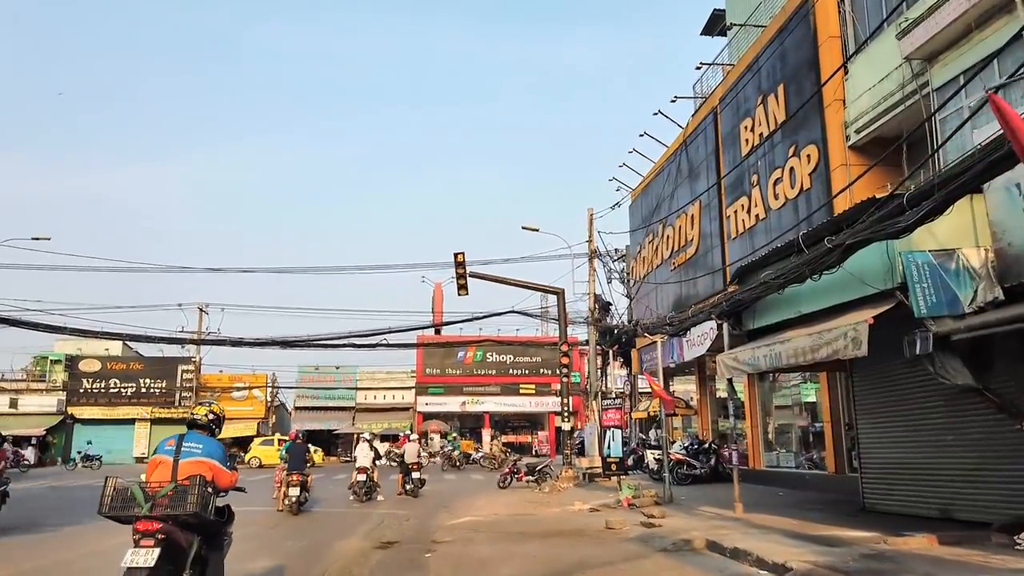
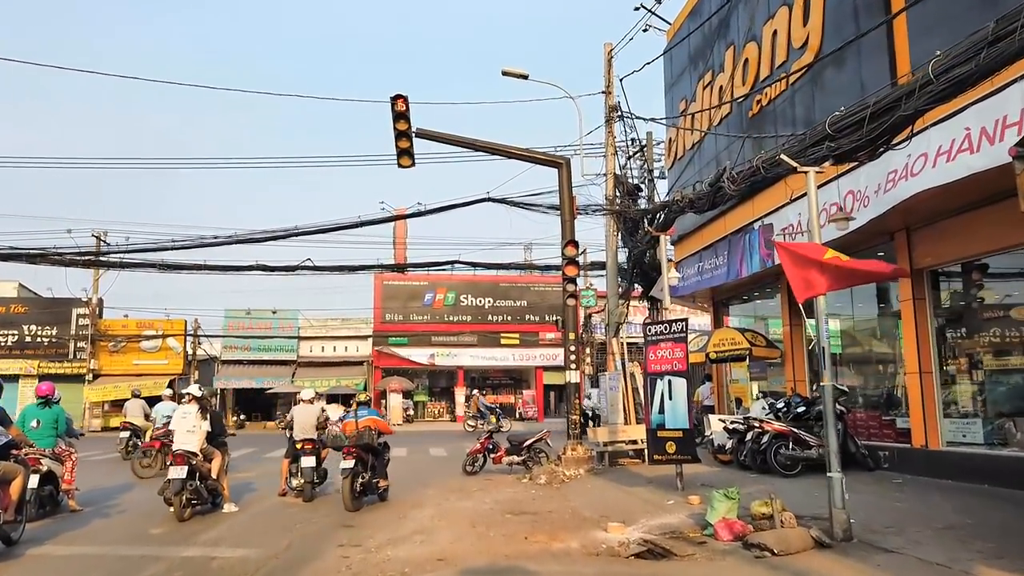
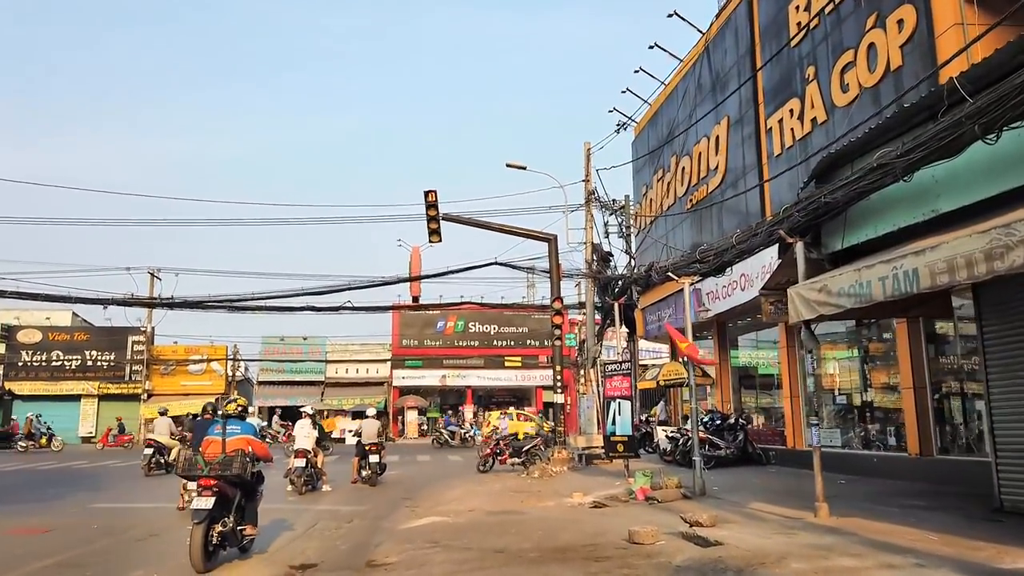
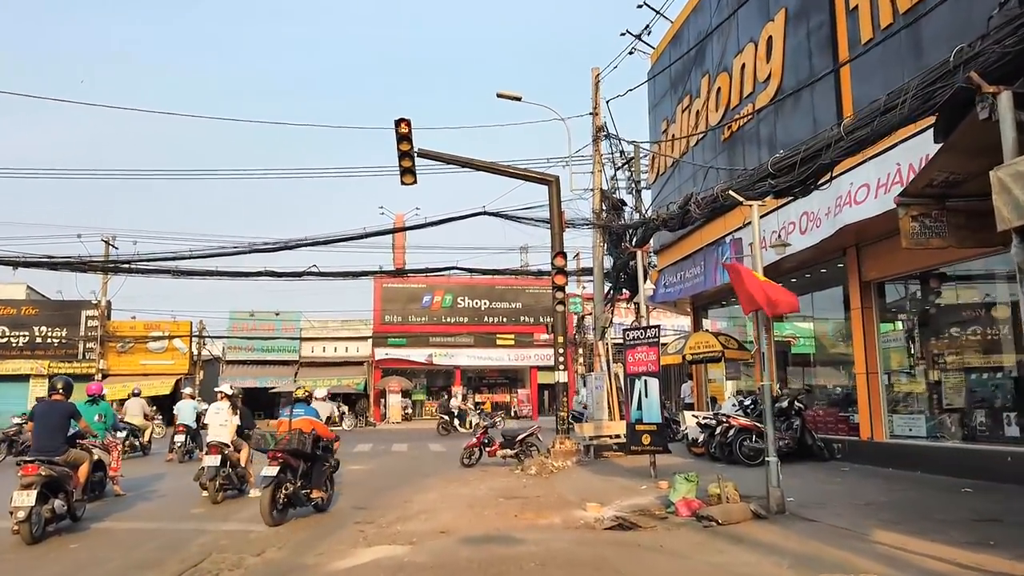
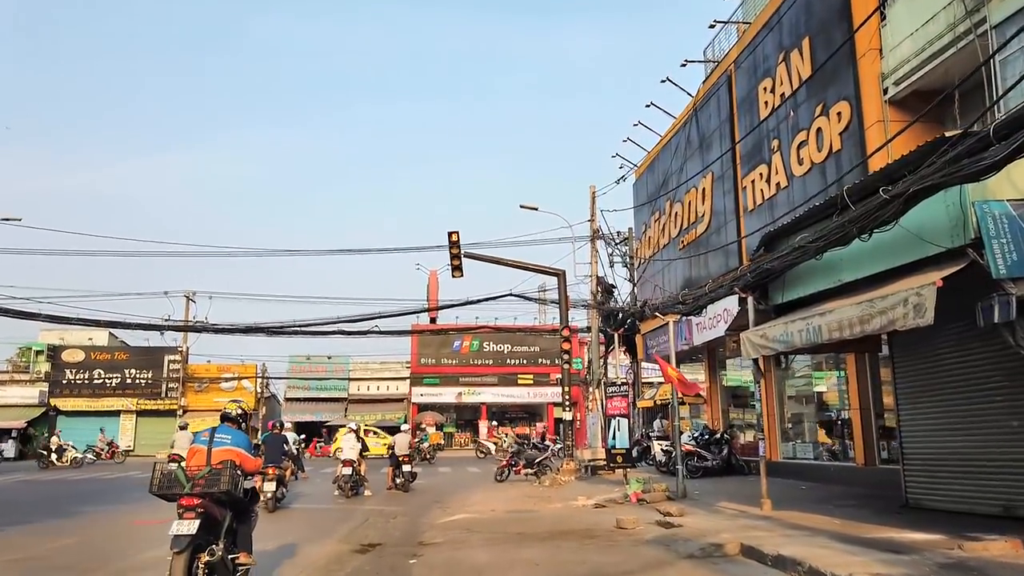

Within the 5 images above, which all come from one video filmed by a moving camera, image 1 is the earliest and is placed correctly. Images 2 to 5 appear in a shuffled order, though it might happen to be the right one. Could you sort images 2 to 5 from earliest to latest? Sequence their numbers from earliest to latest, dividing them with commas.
5, 3, 4, 2
